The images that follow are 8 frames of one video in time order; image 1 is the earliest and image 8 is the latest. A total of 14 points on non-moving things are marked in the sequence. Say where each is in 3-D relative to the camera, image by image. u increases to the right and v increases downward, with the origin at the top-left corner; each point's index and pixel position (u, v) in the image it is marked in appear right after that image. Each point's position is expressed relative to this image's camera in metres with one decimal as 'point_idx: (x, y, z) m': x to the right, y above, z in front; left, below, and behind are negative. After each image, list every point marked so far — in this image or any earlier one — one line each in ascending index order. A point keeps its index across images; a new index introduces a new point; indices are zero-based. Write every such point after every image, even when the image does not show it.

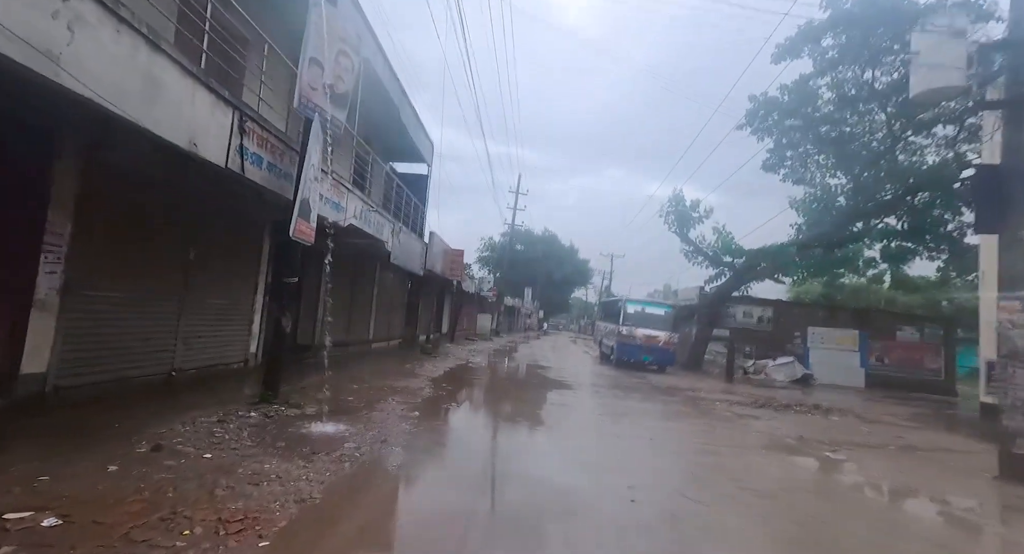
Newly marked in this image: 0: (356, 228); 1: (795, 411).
0: (-3.5, +1.2, +11.2) m
1: (+7.1, -3.3, +12.5) m
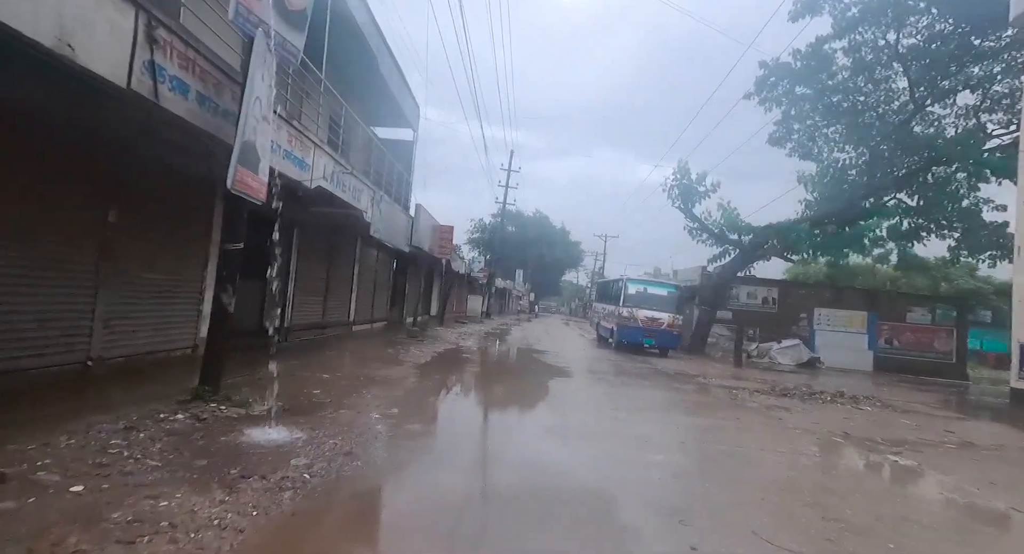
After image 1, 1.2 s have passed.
0: (-3.6, +1.7, +9.7) m
1: (+7.0, -2.8, +11.3) m
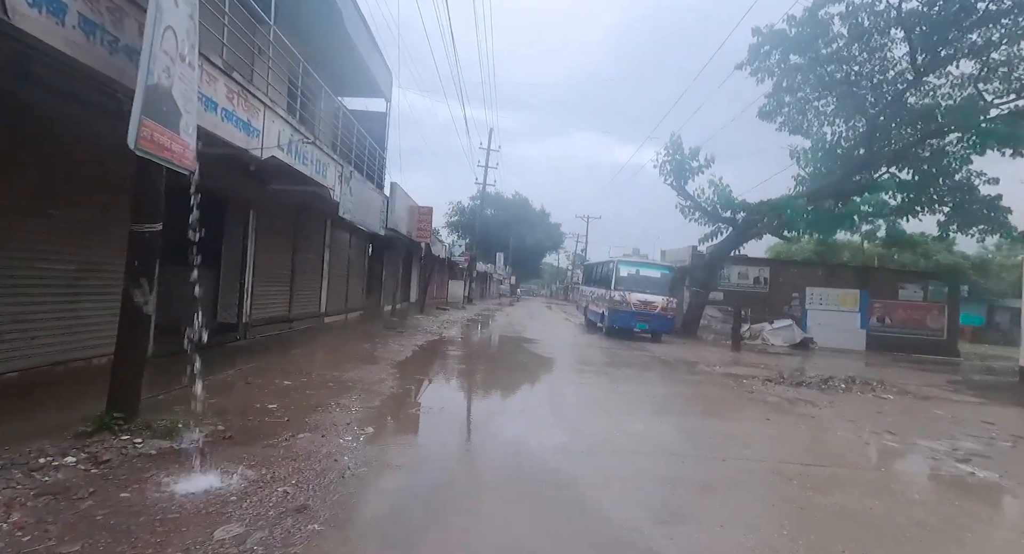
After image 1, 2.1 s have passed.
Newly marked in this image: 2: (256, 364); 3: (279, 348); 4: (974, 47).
0: (-3.8, +1.9, +8.2) m
1: (+6.9, -2.3, +10.4) m
2: (-4.2, -1.4, +8.2) m
3: (-4.8, -1.5, +10.2) m
4: (+17.1, +8.5, +18.5) m
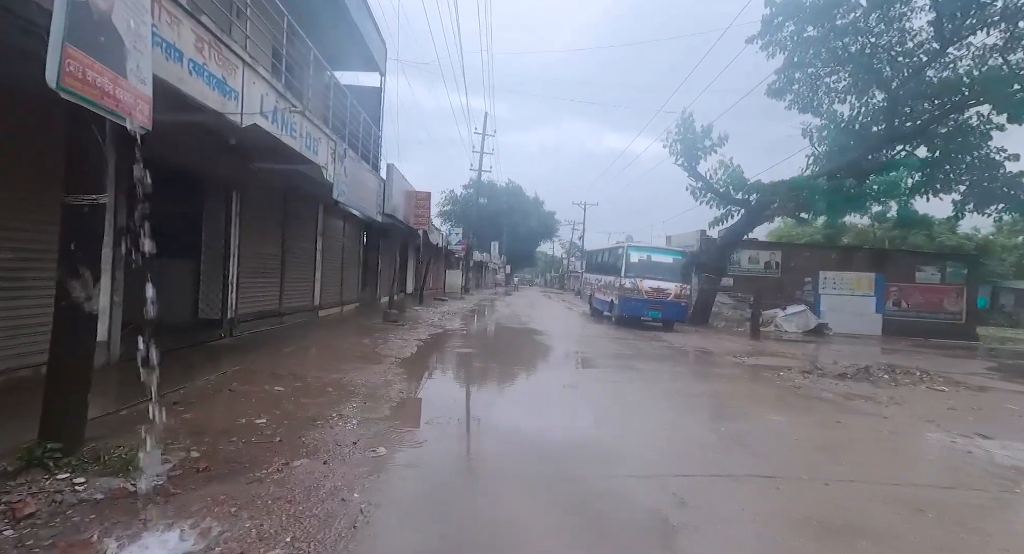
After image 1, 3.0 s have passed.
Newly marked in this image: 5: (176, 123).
0: (-3.5, +2.1, +7.1) m
1: (+7.2, -2.0, +9.6) m
2: (-3.9, -1.3, +7.2) m
3: (-4.5, -1.3, +9.2) m
4: (+17.2, +9.2, +17.6) m
5: (-4.3, +2.0, +6.5) m
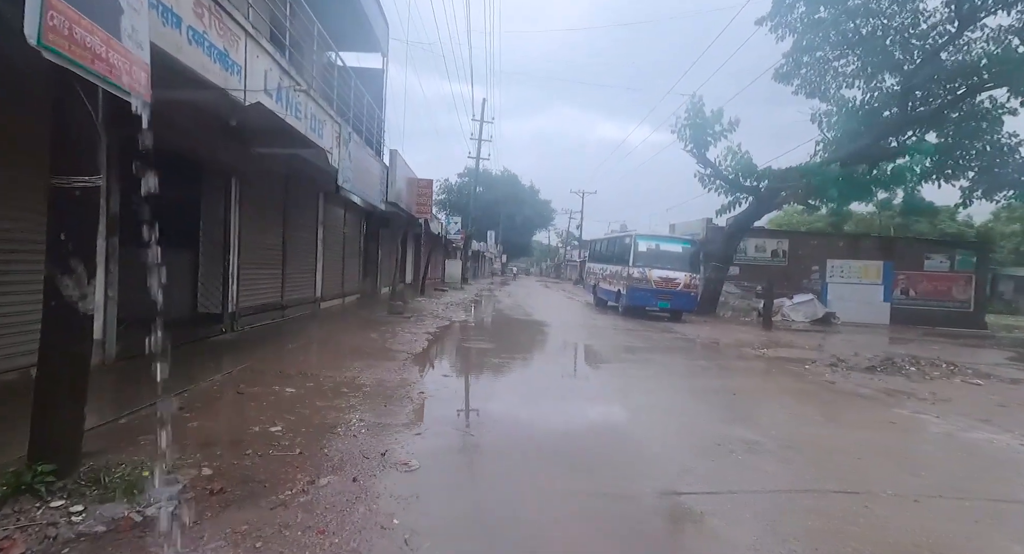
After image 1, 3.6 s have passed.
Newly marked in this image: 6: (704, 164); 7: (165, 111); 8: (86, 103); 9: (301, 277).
0: (-3.1, +2.2, +6.6) m
1: (+7.5, -1.7, +9.2) m
2: (-3.5, -1.2, +6.7) m
3: (-4.2, -1.1, +8.7) m
4: (+17.3, +9.6, +17.1) m
5: (-4.0, +2.1, +5.9) m
6: (+7.3, +4.3, +18.9) m
7: (-4.4, +2.1, +6.2) m
8: (-2.6, +1.0, +3.1) m
9: (-5.2, 0.0, +12.4) m
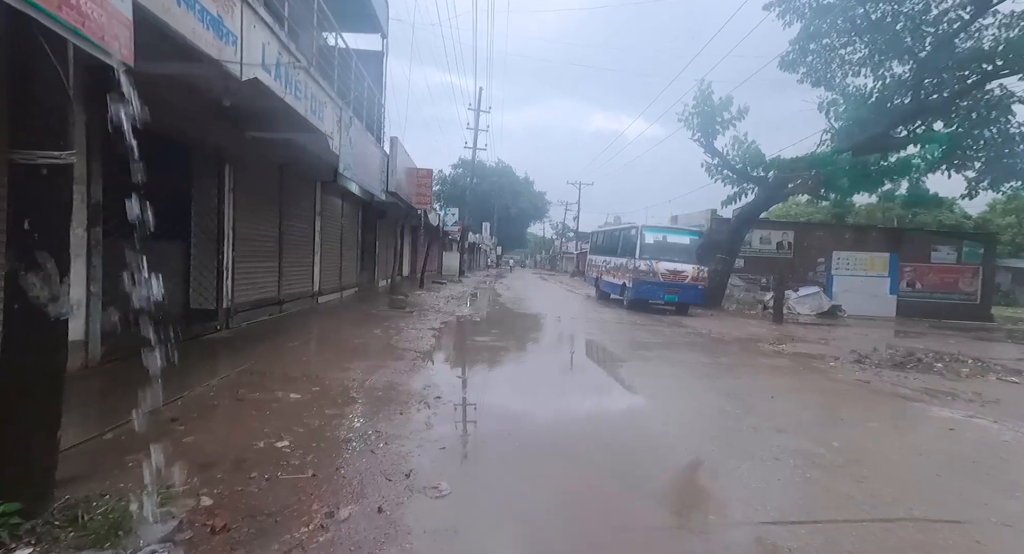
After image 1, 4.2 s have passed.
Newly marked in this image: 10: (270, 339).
0: (-2.9, +2.2, +6.0) m
1: (+7.7, -1.6, +8.9) m
2: (-3.3, -1.1, +6.2) m
3: (-3.9, -1.0, +8.2) m
4: (+17.4, +9.9, +16.7) m
5: (-3.7, +2.1, +5.3) m
6: (+7.3, +4.6, +18.5) m
7: (-4.1, +2.1, +5.6) m
8: (-2.3, +1.1, +2.5) m
9: (-5.0, +0.2, +11.8) m
10: (-4.0, -1.0, +8.2) m
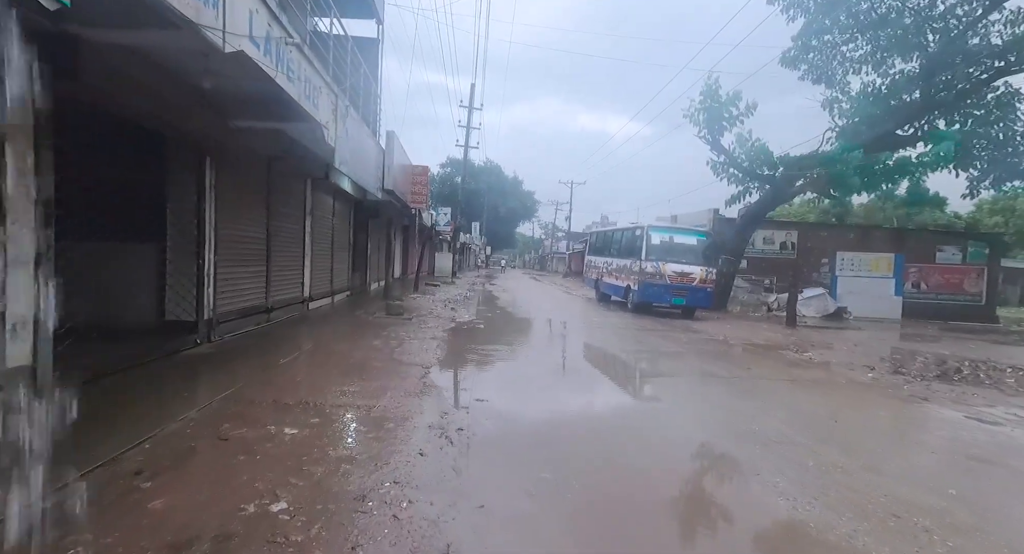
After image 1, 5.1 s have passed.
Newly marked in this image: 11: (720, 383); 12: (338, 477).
0: (-2.6, +2.1, +5.1) m
1: (+8.0, -1.7, +8.3) m
2: (-3.0, -1.2, +5.3) m
3: (-3.7, -1.1, +7.3) m
4: (+17.4, +9.9, +16.3) m
5: (-3.4, +2.0, +4.4) m
6: (+7.3, +4.5, +17.8) m
7: (-3.8, +2.0, +4.7) m
8: (-1.9, +1.0, +1.7) m
9: (-4.9, +0.1, +10.9) m
10: (-3.7, -1.1, +7.2) m
11: (+3.3, -1.8, +8.1) m
12: (-1.2, -1.4, +3.5) m
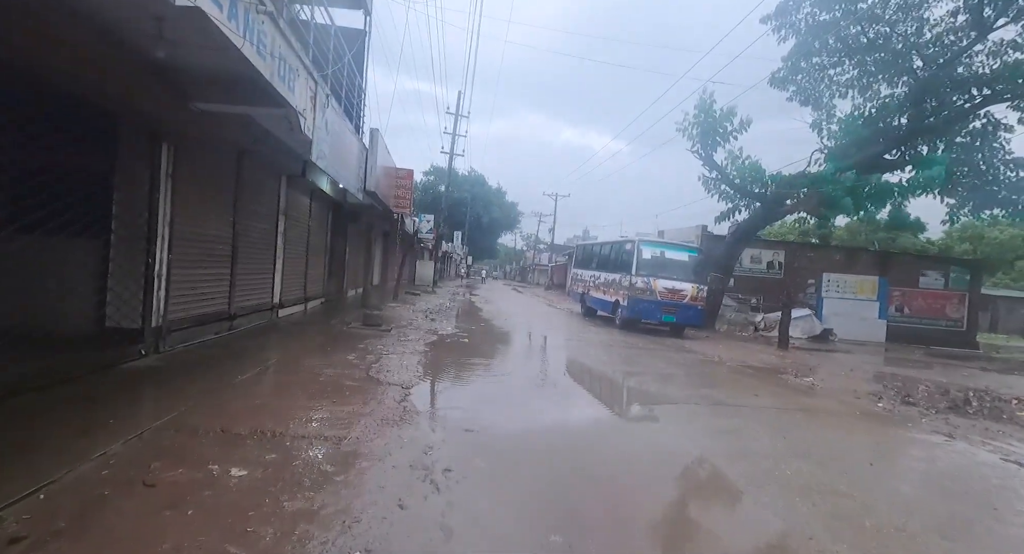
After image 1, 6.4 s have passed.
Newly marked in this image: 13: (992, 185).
0: (-2.5, +2.1, +4.3) m
1: (+7.8, -2.1, +7.8) m
2: (-3.0, -1.2, +4.4) m
3: (-3.8, -1.2, +6.4) m
4: (+17.2, +8.9, +16.6) m
5: (-3.3, +2.0, +3.6) m
6: (+6.9, +3.9, +17.5) m
7: (-3.7, +2.0, +3.9) m
8: (-1.7, +1.0, +0.9) m
9: (-5.1, 0.0, +9.9) m
10: (-3.8, -1.2, +6.4) m
11: (+3.2, -2.1, +7.5) m
12: (-1.2, -1.4, +2.7) m
13: (+19.0, +3.6, +19.6) m
